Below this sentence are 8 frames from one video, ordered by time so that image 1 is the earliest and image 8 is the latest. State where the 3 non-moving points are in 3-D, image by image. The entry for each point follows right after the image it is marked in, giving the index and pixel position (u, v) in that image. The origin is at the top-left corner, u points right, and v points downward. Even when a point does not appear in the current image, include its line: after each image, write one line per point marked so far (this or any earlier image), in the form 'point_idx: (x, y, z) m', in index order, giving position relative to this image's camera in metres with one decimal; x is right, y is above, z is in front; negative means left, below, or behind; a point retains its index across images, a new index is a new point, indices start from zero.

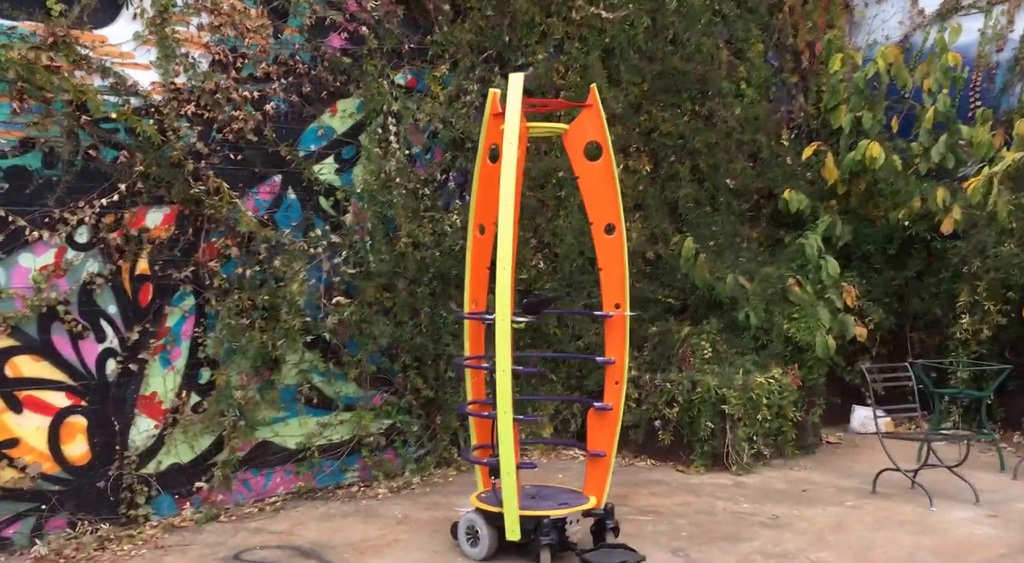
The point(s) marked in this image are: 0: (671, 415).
0: (+1.2, -1.0, +6.5) m
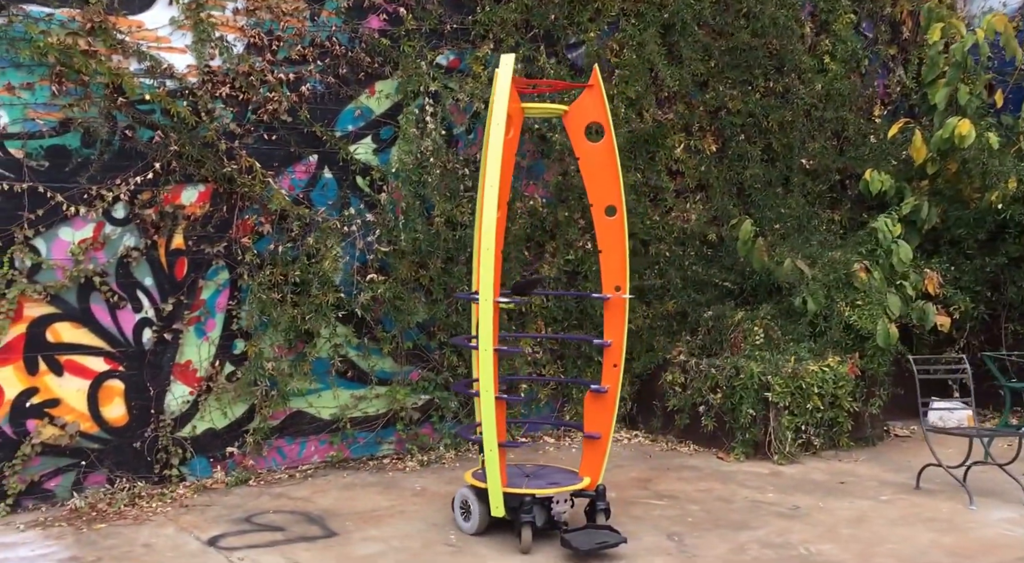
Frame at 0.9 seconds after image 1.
0: (+1.5, -0.9, +6.3) m
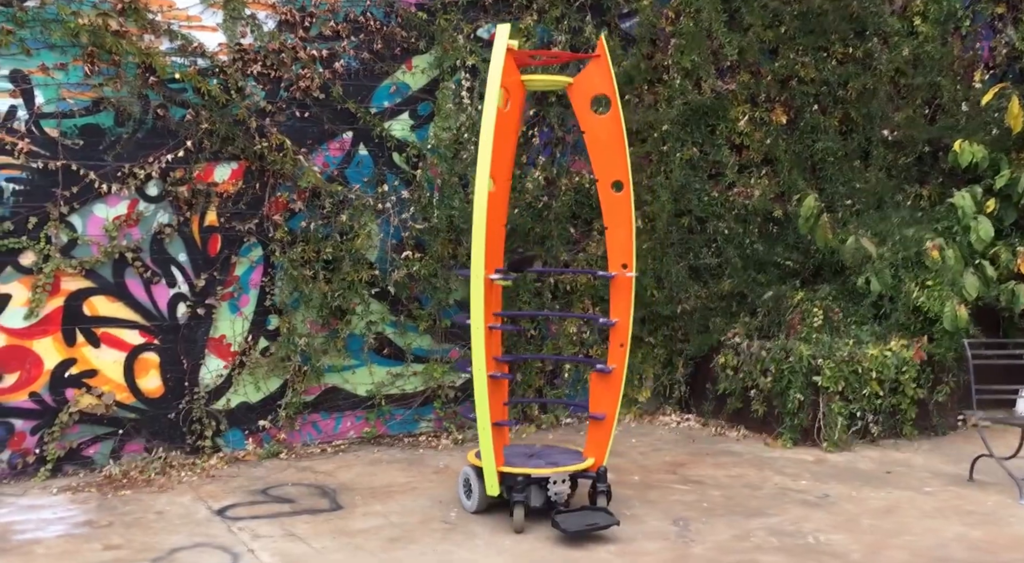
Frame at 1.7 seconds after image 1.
0: (+1.8, -0.7, +6.0) m
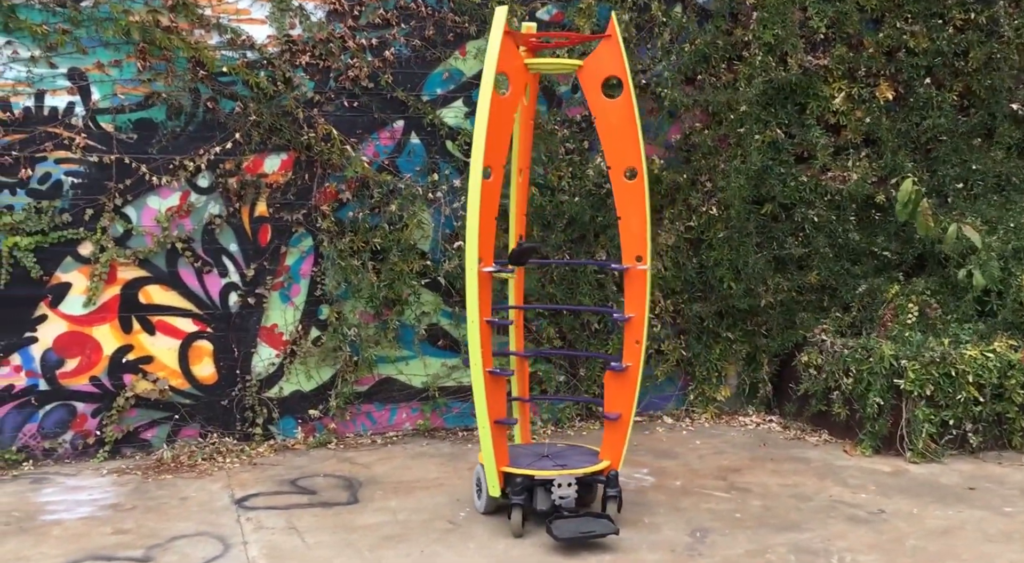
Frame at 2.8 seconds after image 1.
0: (+2.2, -0.7, +5.4) m
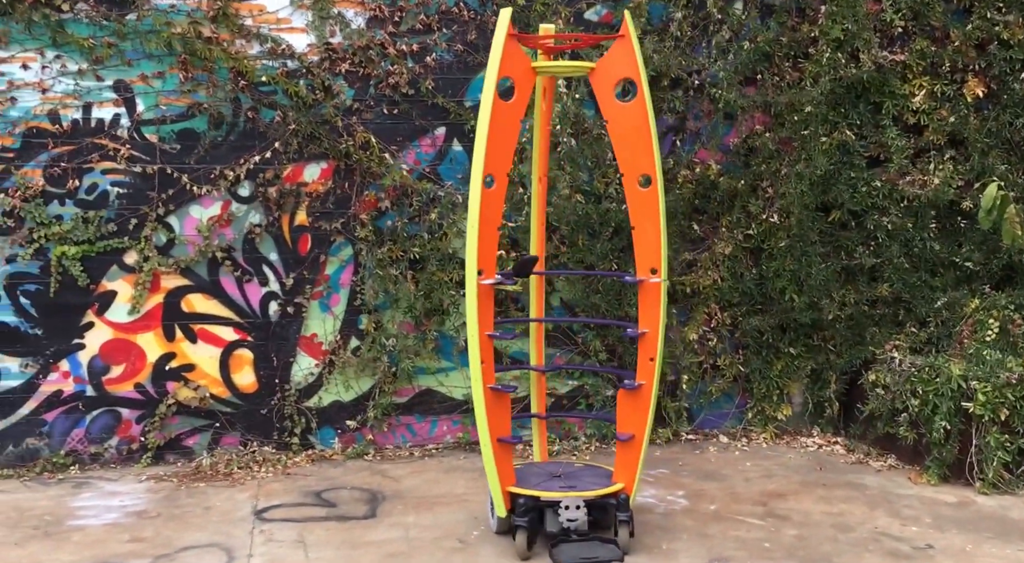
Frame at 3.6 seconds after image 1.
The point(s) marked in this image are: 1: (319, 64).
0: (+2.4, -0.8, +5.0) m
1: (-1.2, +1.3, +5.1) m
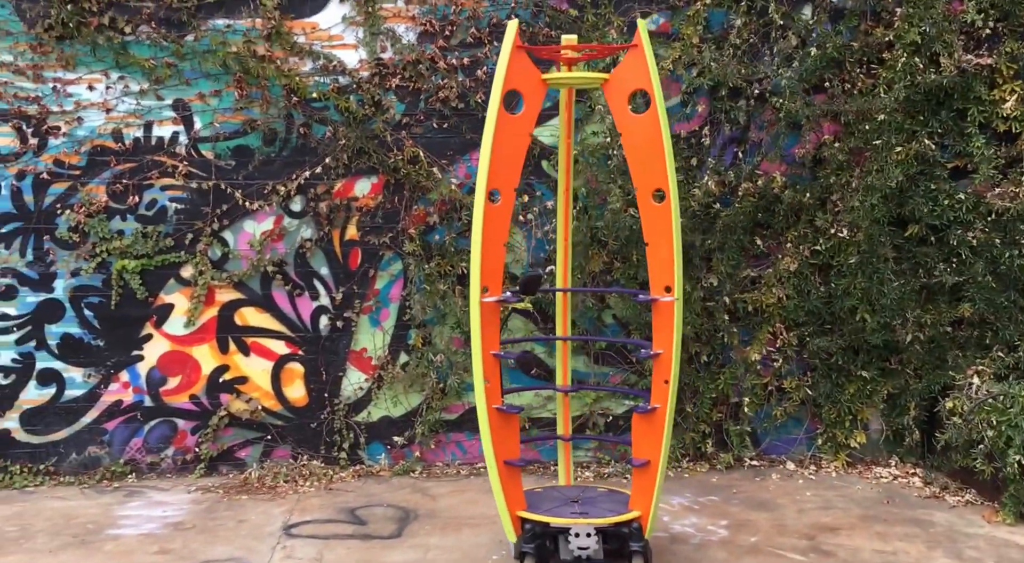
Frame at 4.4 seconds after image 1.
0: (+2.7, -0.9, +4.6) m
1: (-0.9, +1.2, +5.2) m
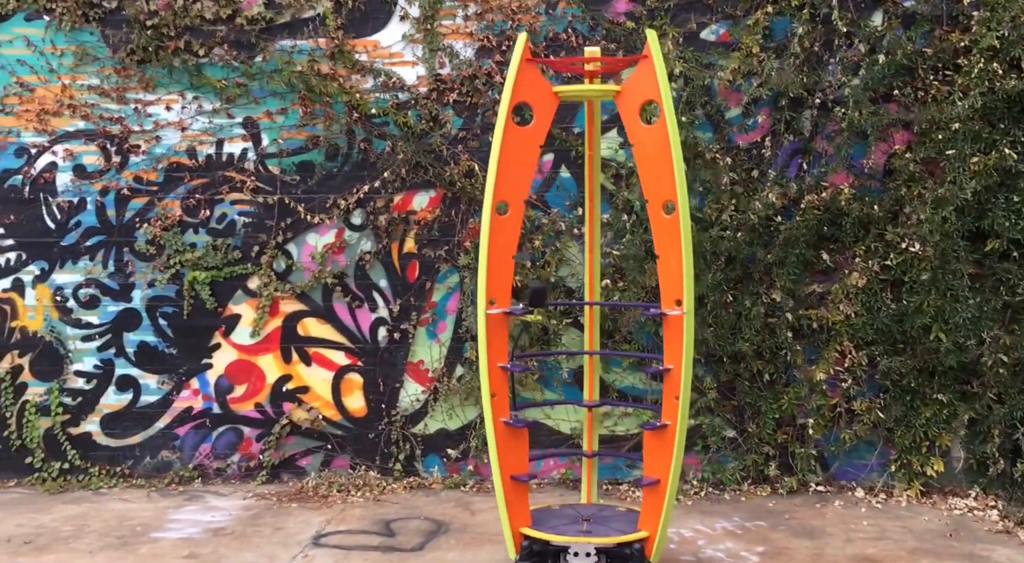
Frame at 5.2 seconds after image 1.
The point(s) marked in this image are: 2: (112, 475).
0: (+2.9, -1.0, +4.2) m
1: (-0.5, +1.2, +5.2) m
2: (-2.6, -1.3, +5.5) m
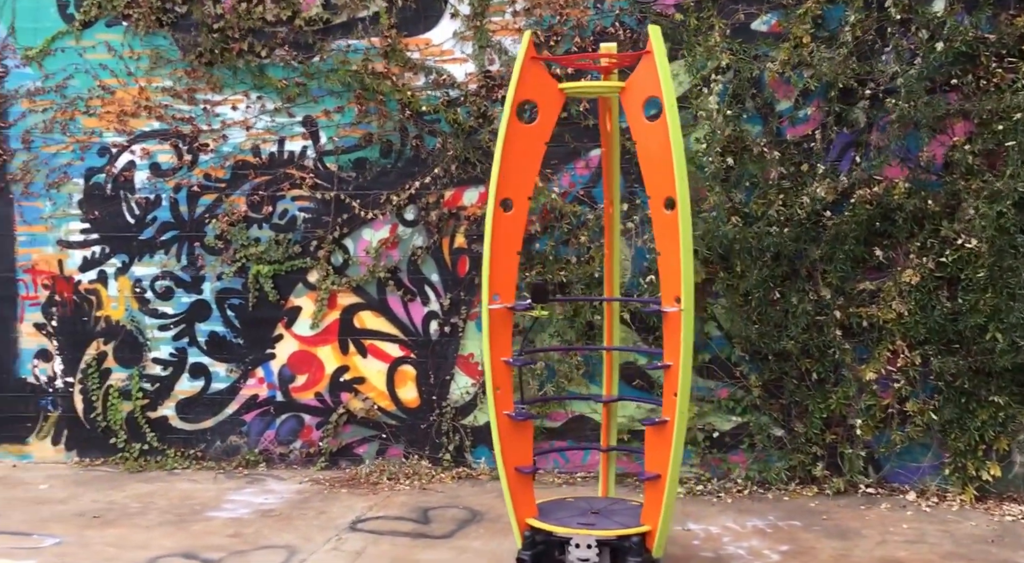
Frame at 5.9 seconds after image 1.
0: (+3.1, -0.9, +4.0) m
1: (-0.2, +1.2, +5.3) m
2: (-2.3, -1.2, +5.8) m
